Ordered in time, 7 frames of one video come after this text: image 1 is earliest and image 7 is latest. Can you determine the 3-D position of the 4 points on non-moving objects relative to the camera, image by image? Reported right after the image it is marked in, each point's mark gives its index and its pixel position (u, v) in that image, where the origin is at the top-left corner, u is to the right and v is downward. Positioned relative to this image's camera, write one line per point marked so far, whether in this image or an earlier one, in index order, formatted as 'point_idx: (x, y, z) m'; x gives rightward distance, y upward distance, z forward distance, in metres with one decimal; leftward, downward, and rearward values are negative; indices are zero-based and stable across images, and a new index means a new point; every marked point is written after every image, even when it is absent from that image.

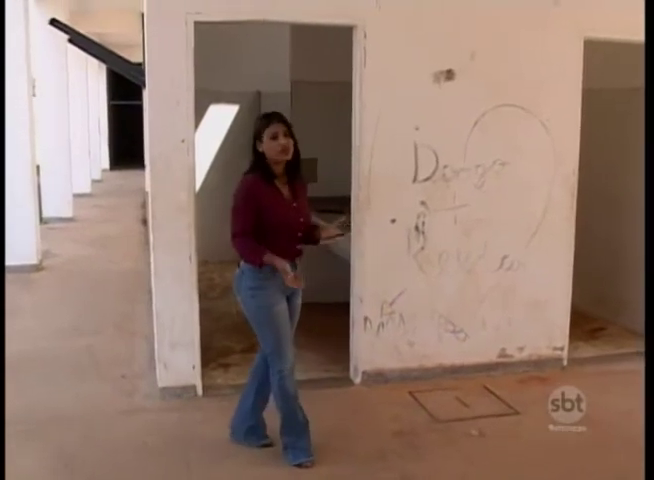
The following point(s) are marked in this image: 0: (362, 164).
0: (+0.2, +0.4, +4.7) m
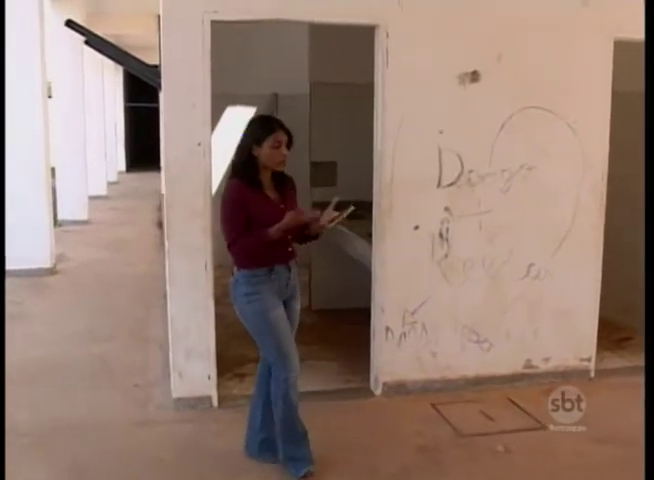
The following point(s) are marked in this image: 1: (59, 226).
0: (+0.3, +0.3, +4.5) m
1: (-3.4, +0.2, +11.9) m
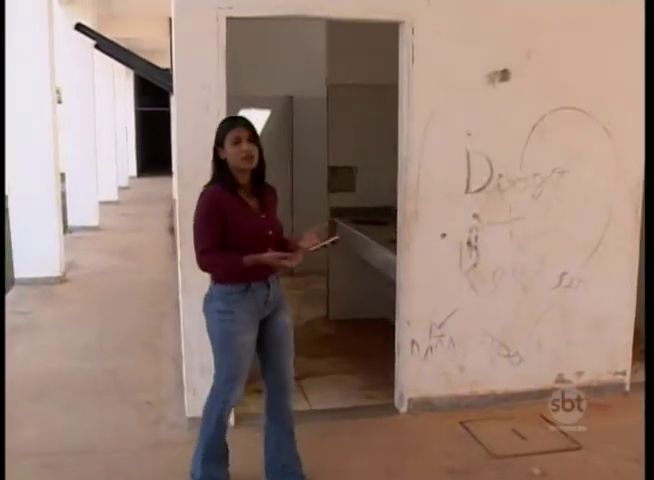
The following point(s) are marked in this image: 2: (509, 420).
0: (+0.4, +0.3, +4.3) m
1: (-3.2, +0.1, +11.6) m
2: (+0.9, -0.9, +4.5) m
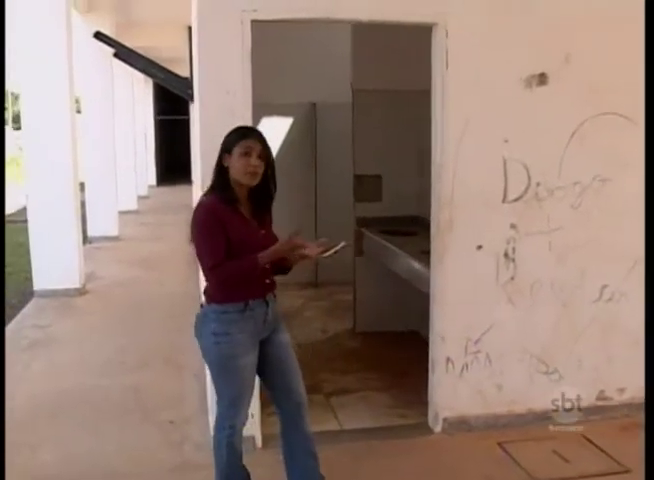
0: (+0.5, +0.2, +4.1) m
1: (-2.9, 0.0, +11.5) m
2: (+1.0, -0.9, +4.3) m
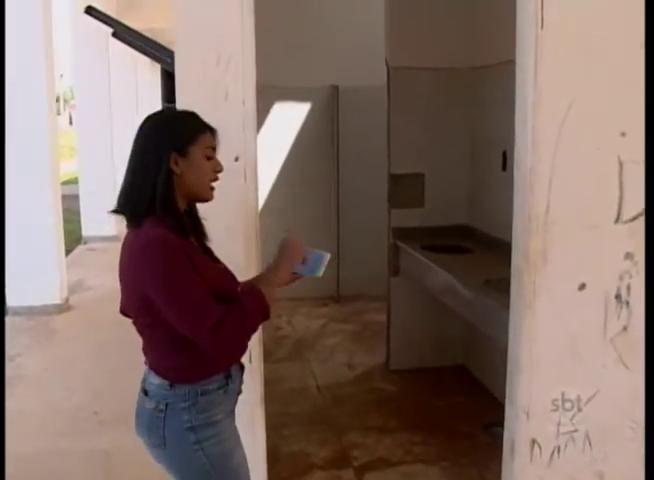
0: (+0.6, +0.1, +2.9) m
1: (-2.7, 0.0, +10.3) m
2: (+1.1, -1.0, +3.0) m
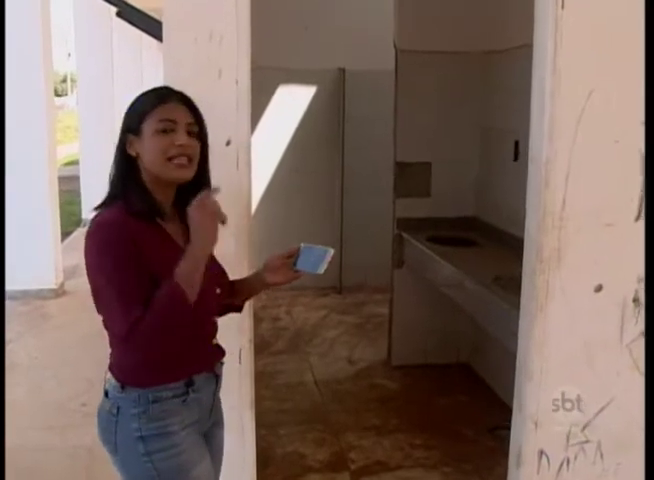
0: (+0.6, +0.1, +2.6) m
1: (-2.7, +0.1, +10.1) m
2: (+1.1, -1.0, +2.9) m
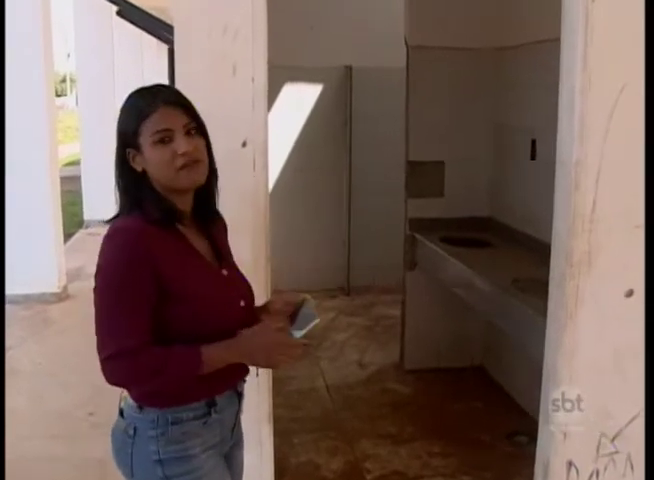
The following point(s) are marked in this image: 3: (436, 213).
0: (+0.7, +0.1, +2.5) m
1: (-2.6, +0.1, +10.0) m
2: (+1.2, -1.0, +2.7) m
3: (+0.5, +0.1, +4.7) m
